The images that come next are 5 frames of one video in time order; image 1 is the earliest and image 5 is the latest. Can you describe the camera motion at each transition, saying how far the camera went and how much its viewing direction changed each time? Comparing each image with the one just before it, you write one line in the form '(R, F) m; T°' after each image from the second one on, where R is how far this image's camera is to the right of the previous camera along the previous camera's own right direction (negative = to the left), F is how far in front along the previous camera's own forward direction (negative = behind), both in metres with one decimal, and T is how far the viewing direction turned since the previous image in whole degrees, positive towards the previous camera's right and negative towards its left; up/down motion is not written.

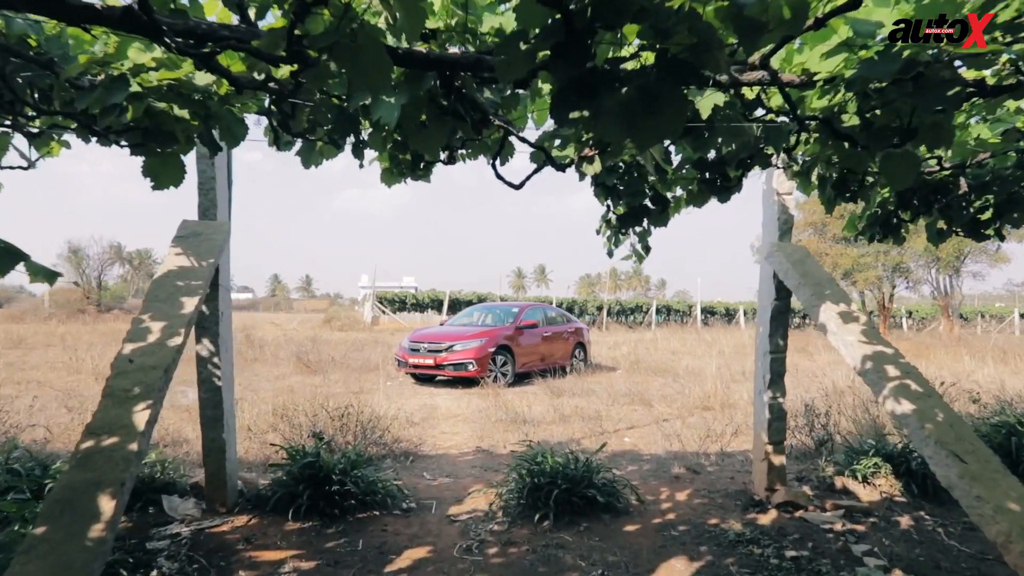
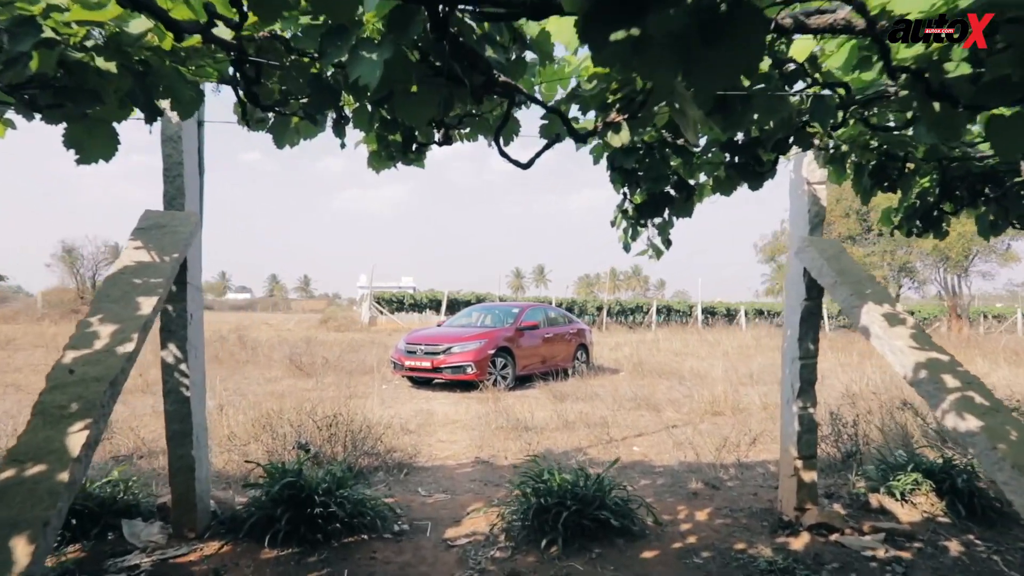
(0.0, +0.4) m; 0°
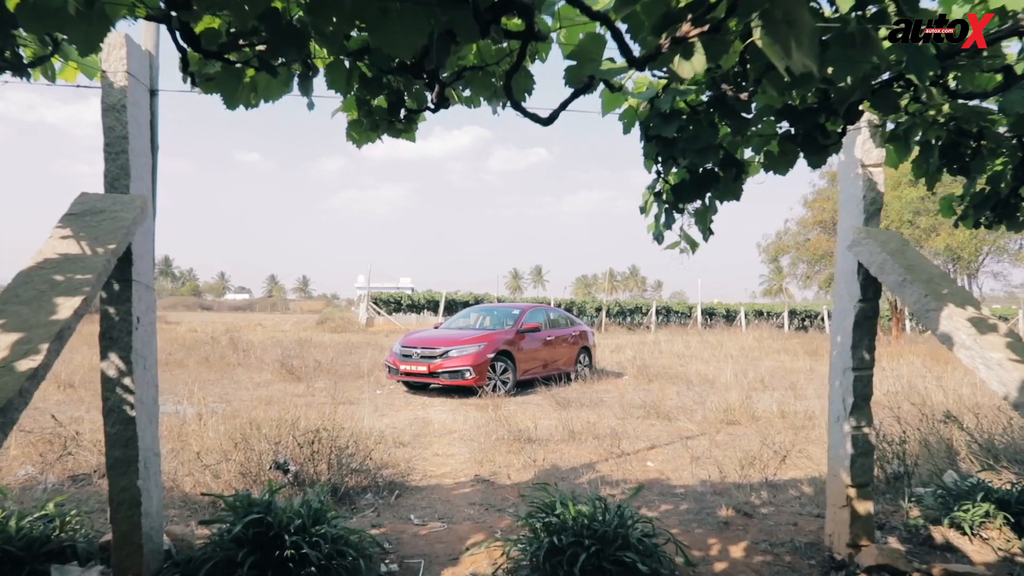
(0.0, +0.6) m; 0°
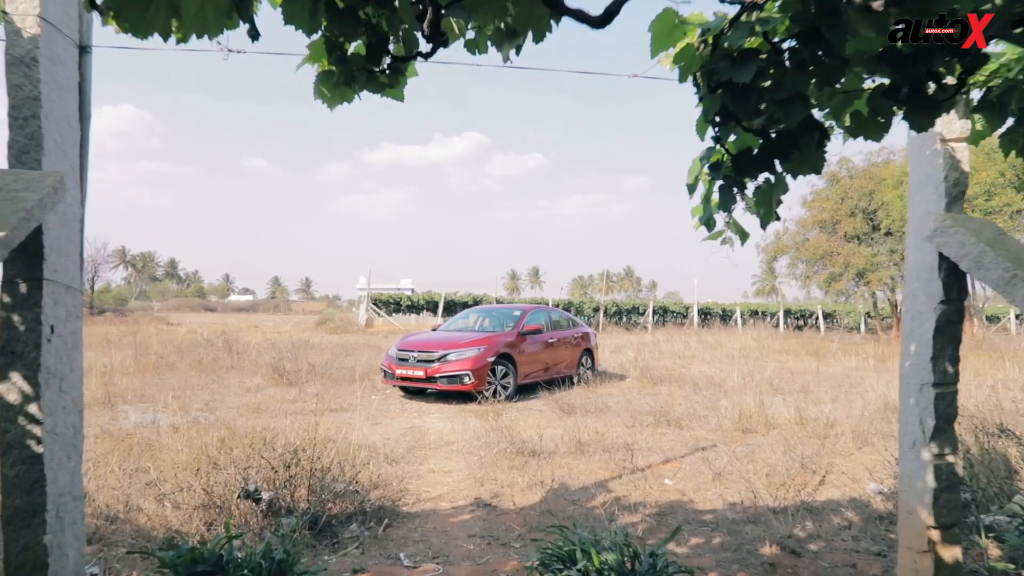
(0.0, +0.6) m; 0°
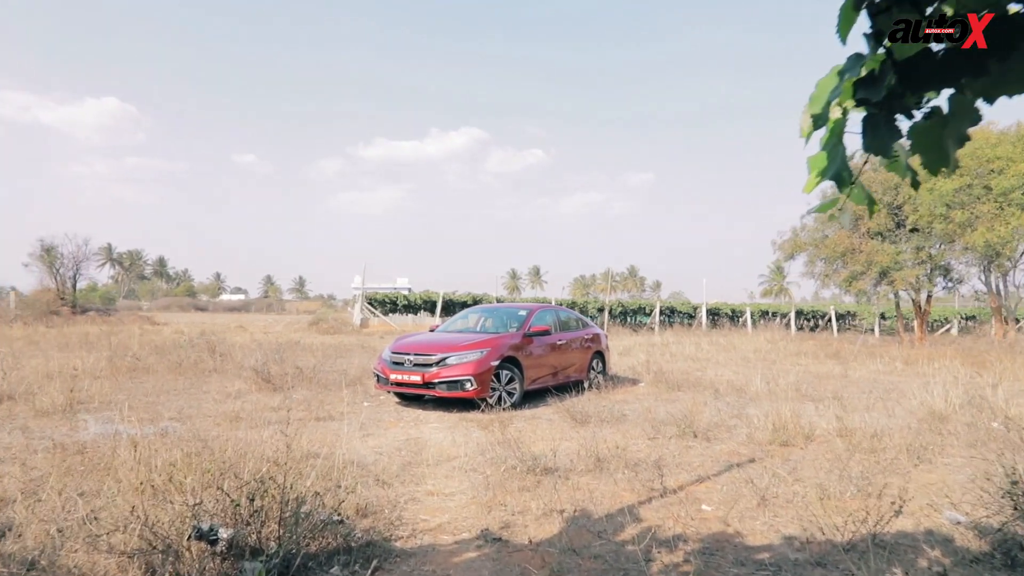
(-0.1, +0.8) m; 0°
